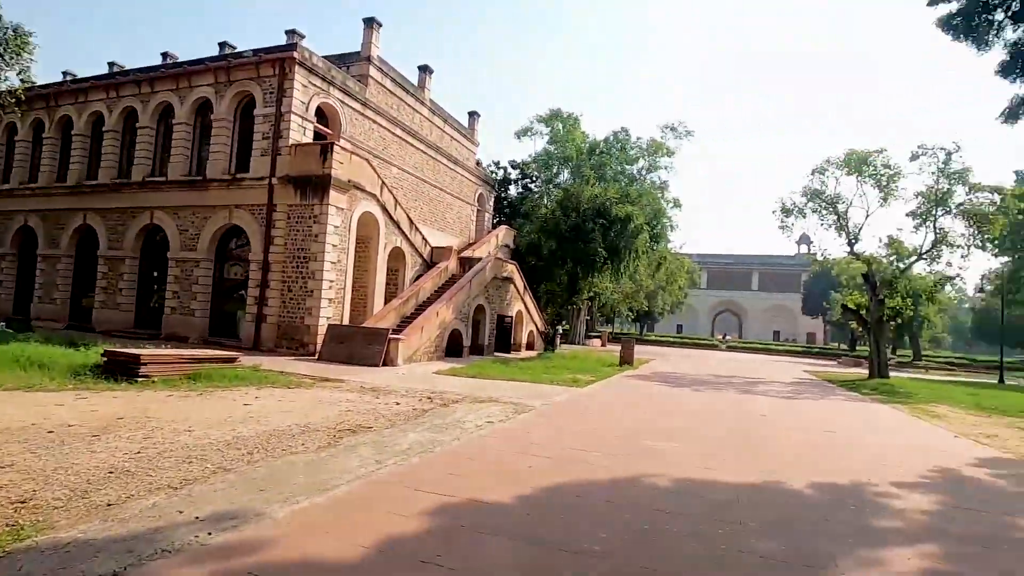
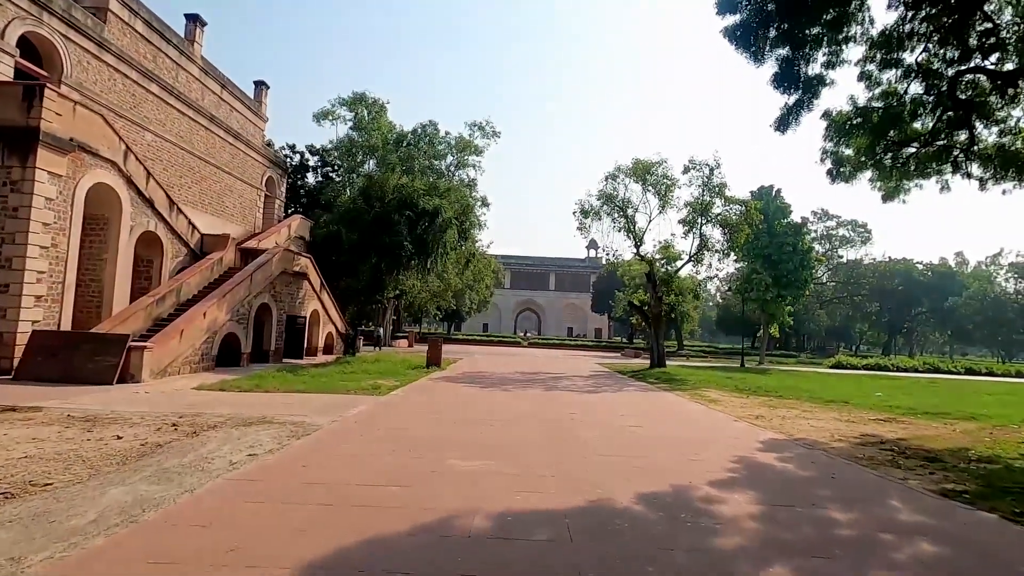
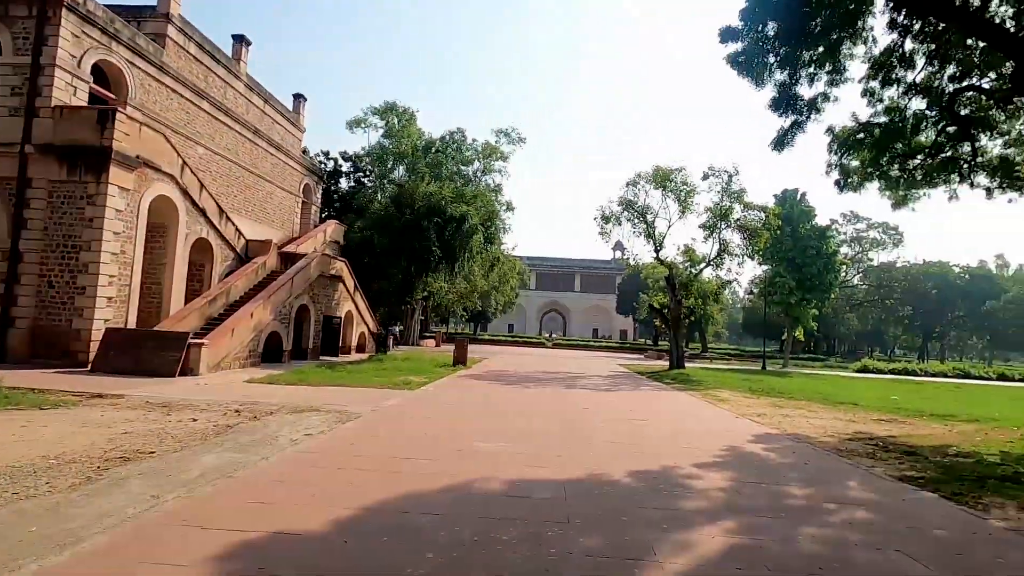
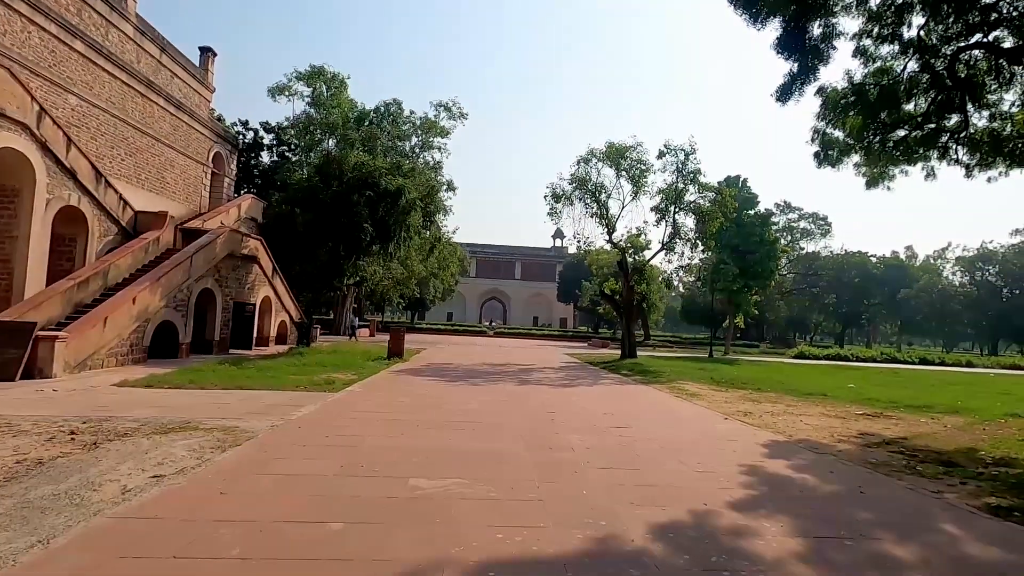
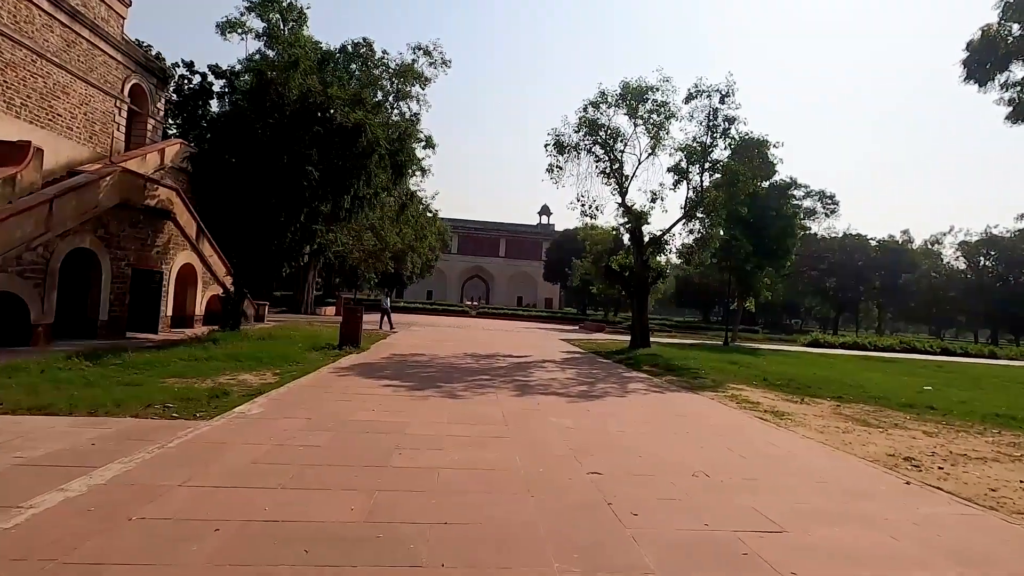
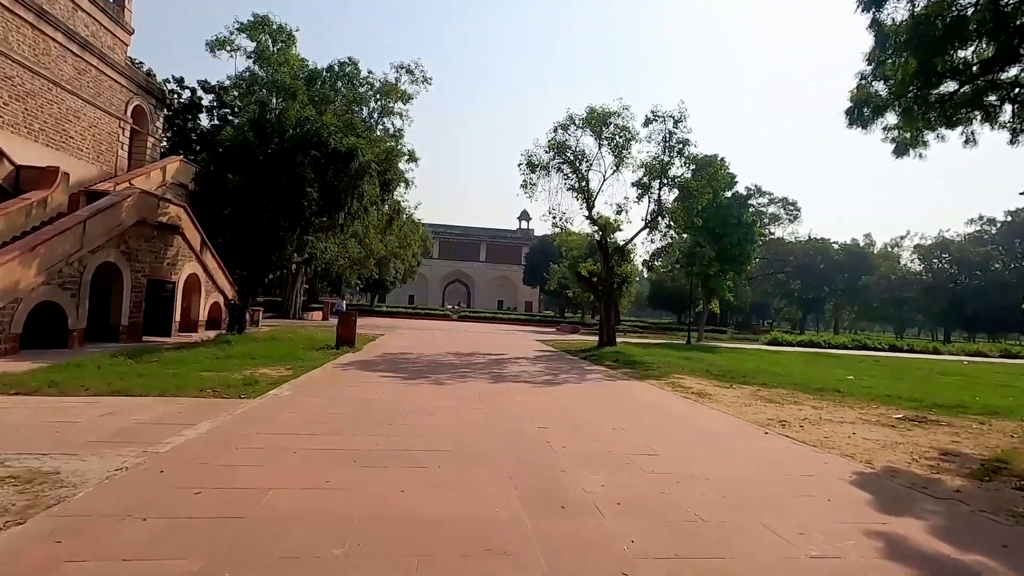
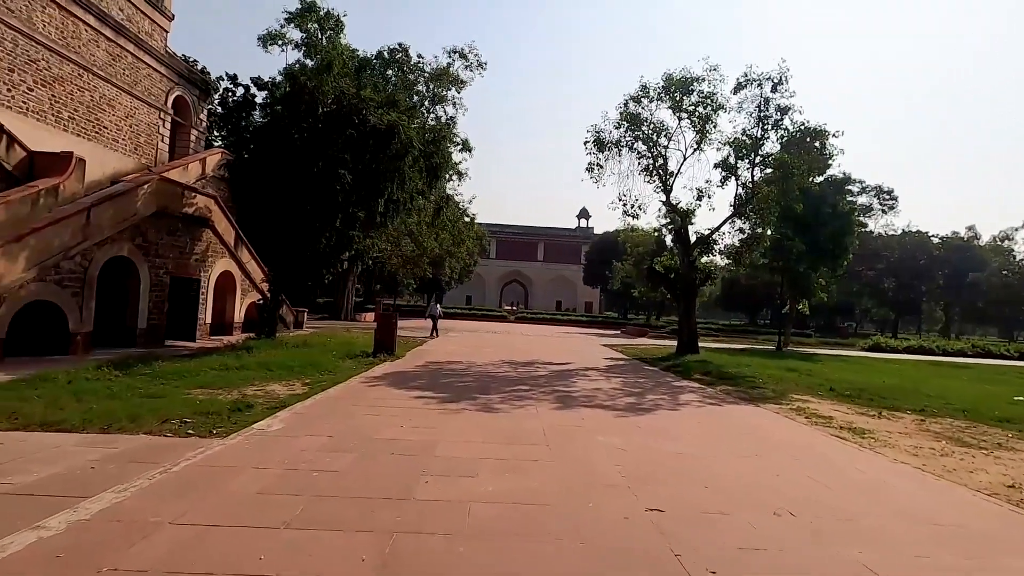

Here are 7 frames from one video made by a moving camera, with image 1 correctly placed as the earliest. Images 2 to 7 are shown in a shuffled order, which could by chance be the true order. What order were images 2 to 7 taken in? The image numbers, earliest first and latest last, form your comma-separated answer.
3, 2, 4, 6, 5, 7
